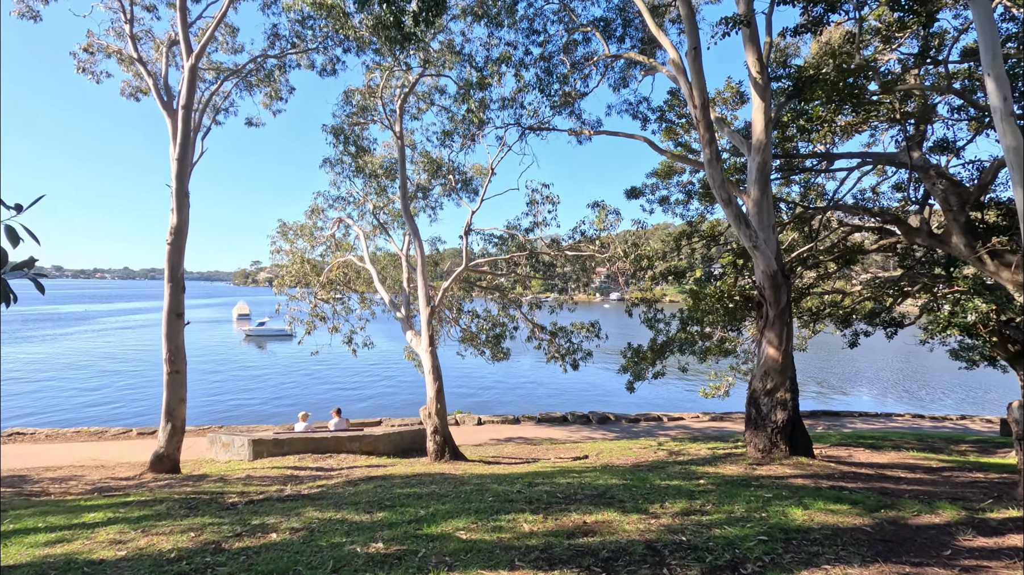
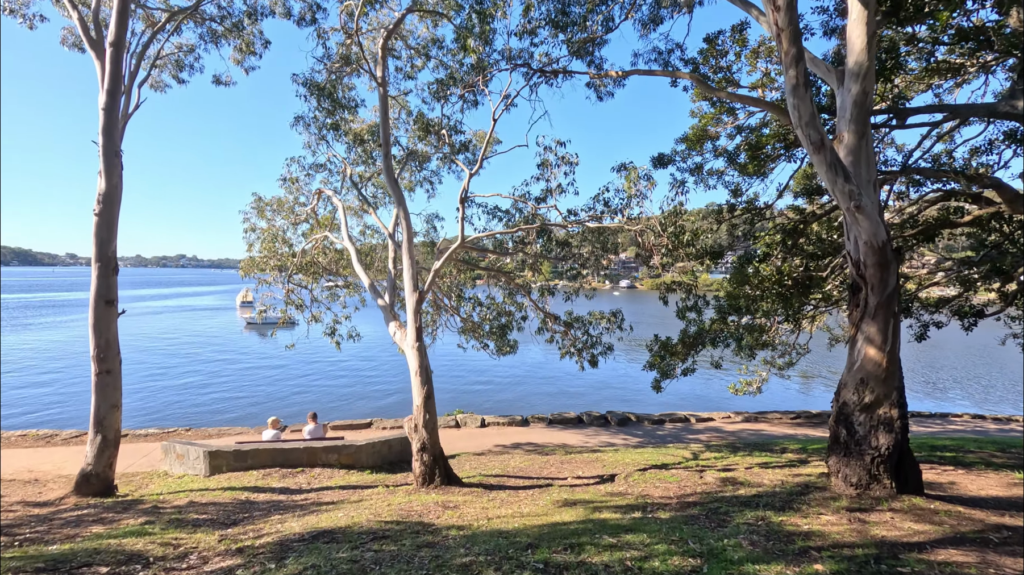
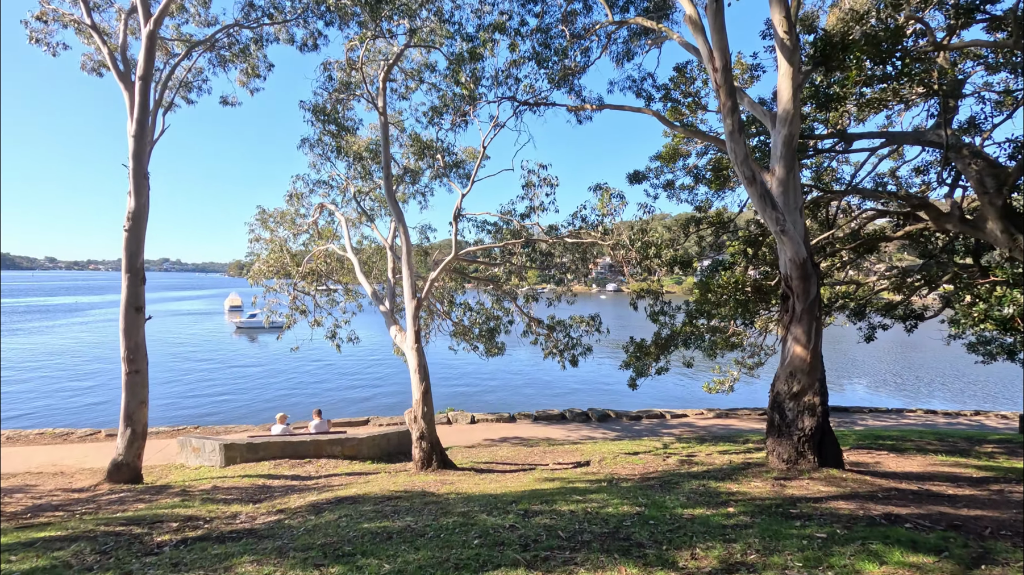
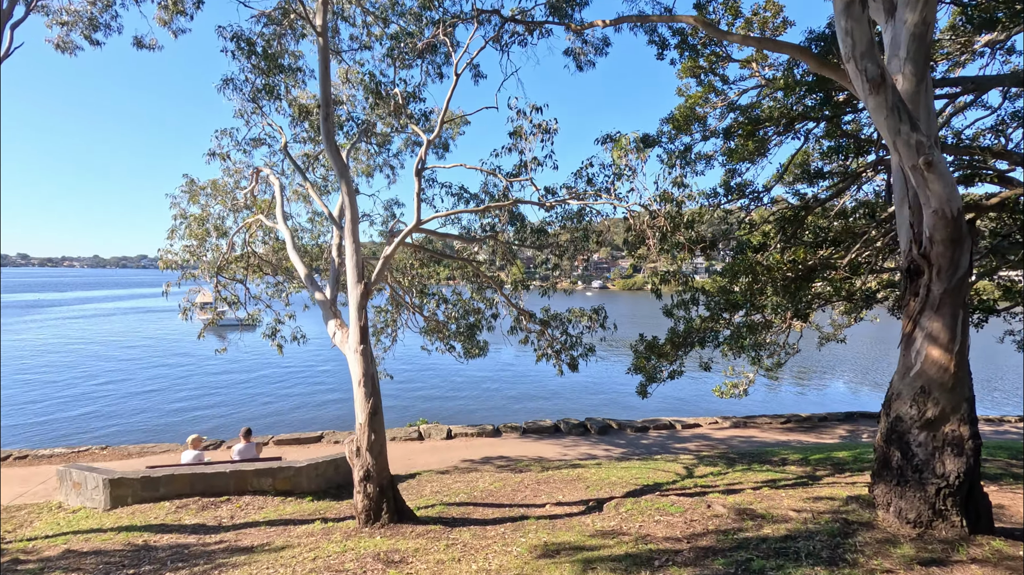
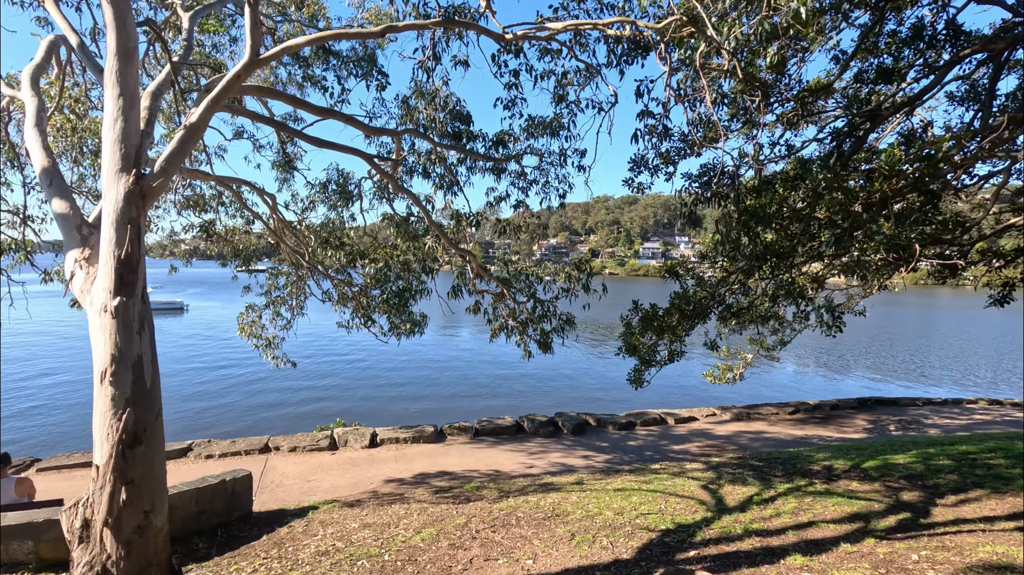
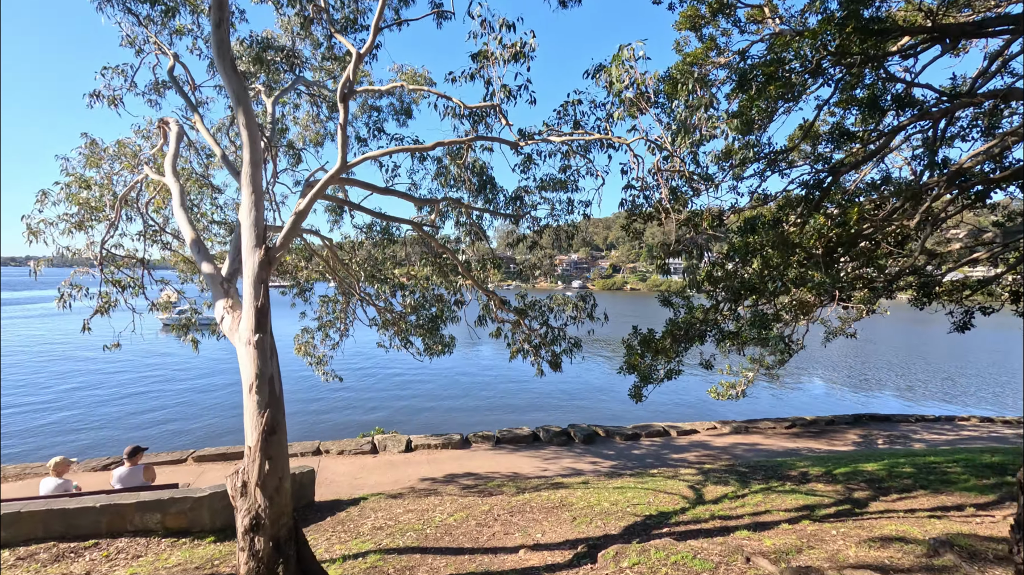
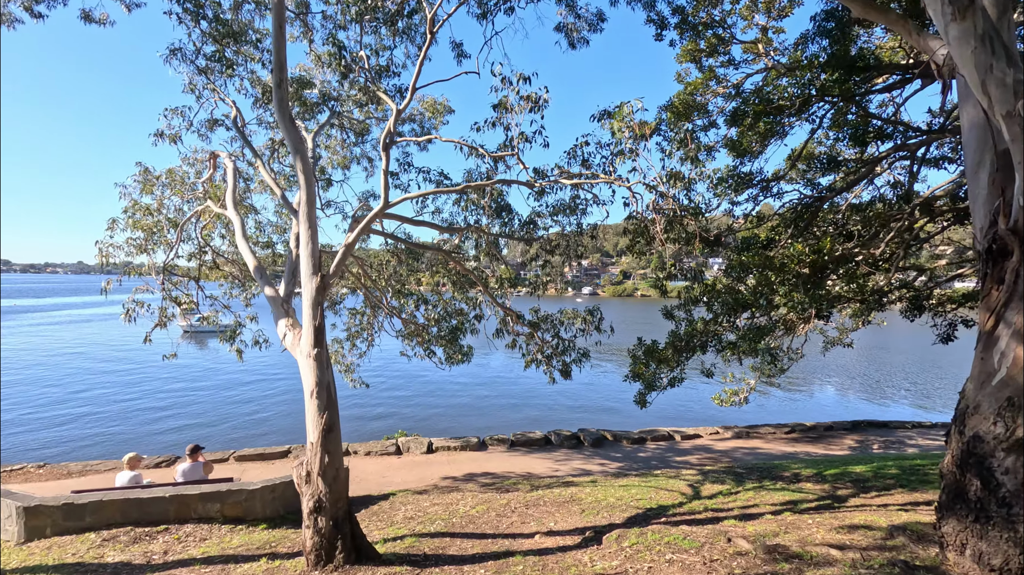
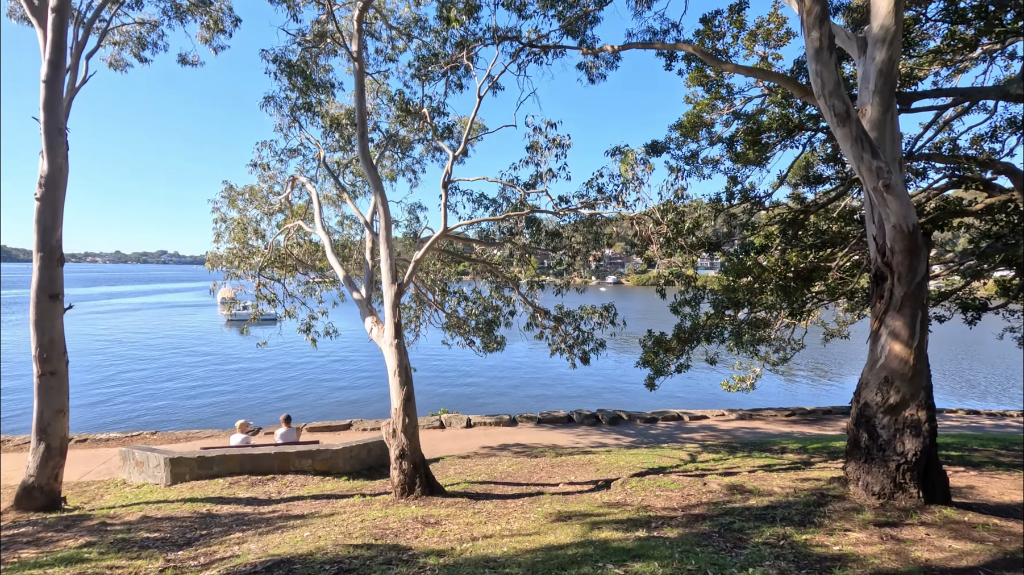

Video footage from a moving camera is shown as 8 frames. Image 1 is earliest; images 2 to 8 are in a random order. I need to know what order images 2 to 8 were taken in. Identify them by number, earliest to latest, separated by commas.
3, 2, 8, 4, 7, 6, 5
